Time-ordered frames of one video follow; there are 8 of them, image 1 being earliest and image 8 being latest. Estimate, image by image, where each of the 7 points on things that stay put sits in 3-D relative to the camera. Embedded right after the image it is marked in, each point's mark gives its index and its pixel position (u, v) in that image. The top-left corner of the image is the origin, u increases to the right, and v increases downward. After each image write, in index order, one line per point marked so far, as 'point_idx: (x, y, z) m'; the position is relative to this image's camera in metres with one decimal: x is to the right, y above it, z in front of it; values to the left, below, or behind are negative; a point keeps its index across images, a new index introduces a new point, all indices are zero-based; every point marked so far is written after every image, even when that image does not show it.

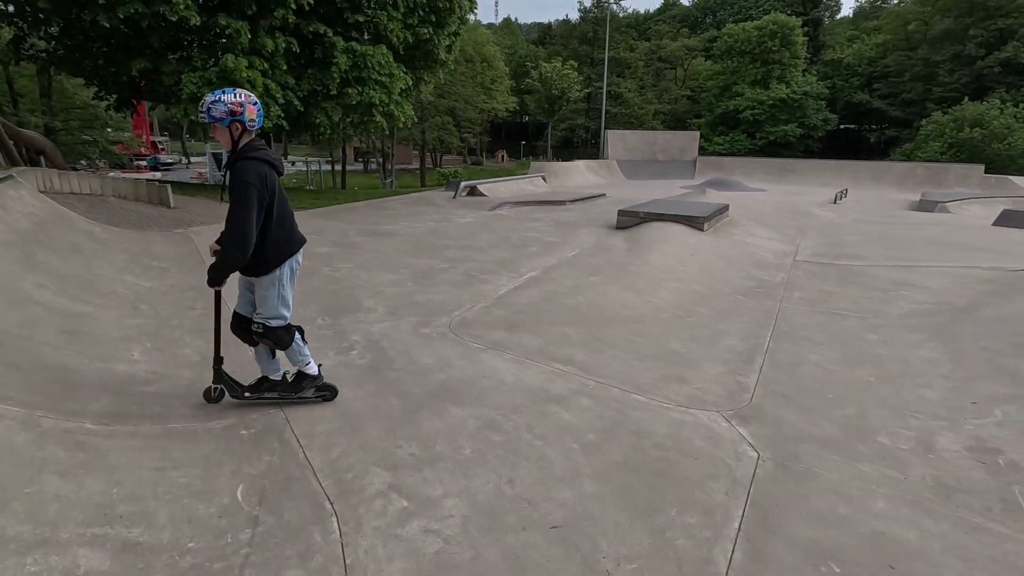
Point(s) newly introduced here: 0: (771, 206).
0: (+6.4, +2.0, +13.3) m
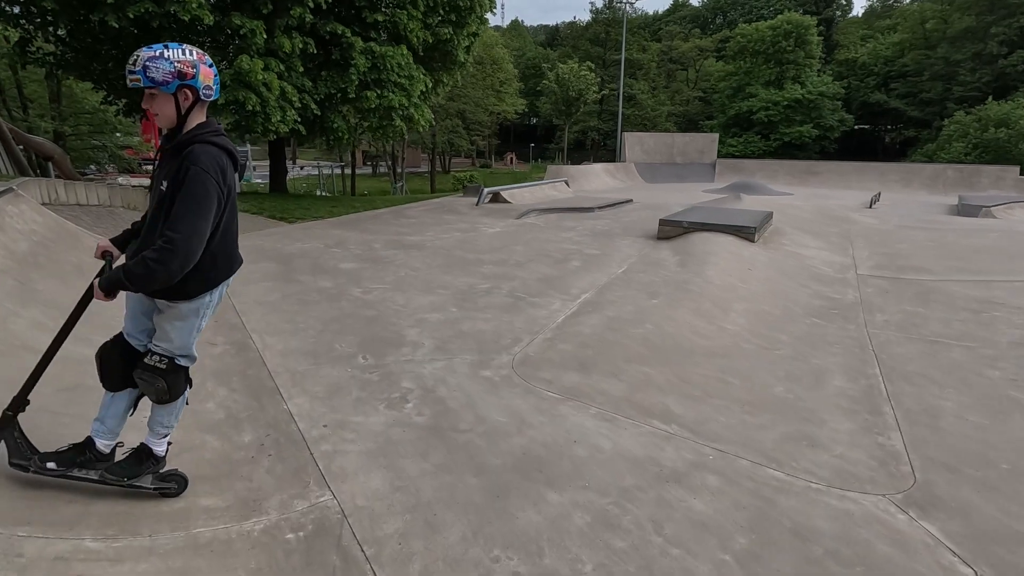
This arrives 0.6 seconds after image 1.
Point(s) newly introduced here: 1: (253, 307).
0: (+7.0, +1.8, +12.7) m
1: (-2.2, -0.2, +4.6) m
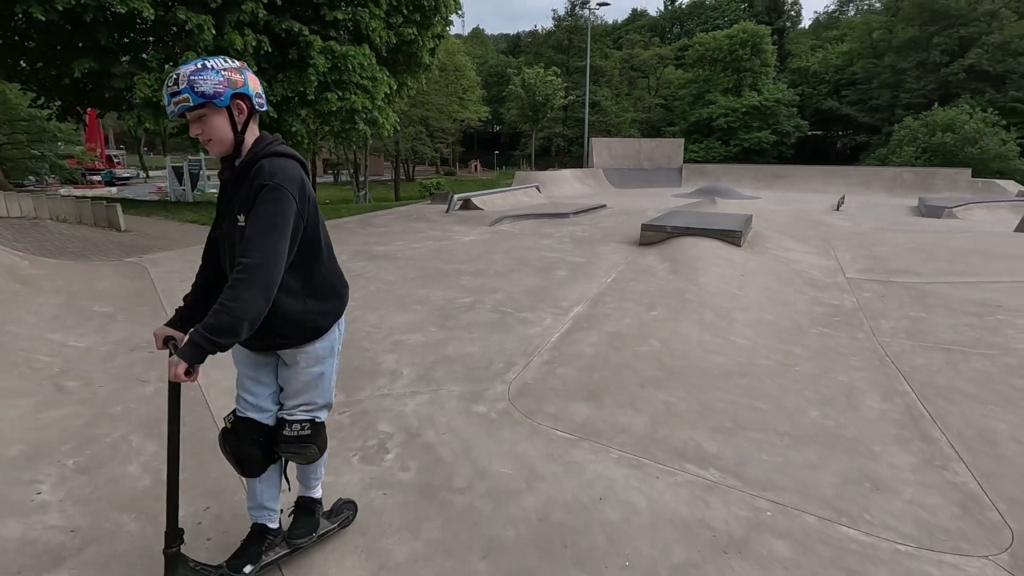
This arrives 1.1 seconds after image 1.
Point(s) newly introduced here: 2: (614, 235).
0: (+6.3, +1.7, +12.6) m
1: (-2.3, -0.3, +4.0) m
2: (+1.7, +0.9, +8.8) m
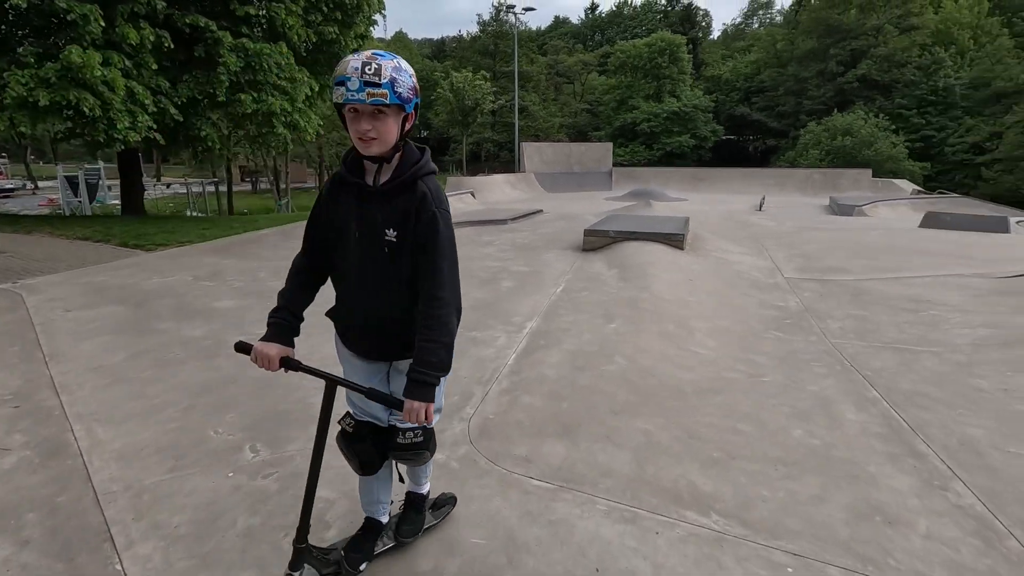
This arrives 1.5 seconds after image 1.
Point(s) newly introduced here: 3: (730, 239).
0: (+4.8, +1.7, +12.9) m
1: (-2.6, -0.6, +3.3) m
2: (+0.7, +0.7, +8.5) m
3: (+4.0, +0.9, +9.7) m
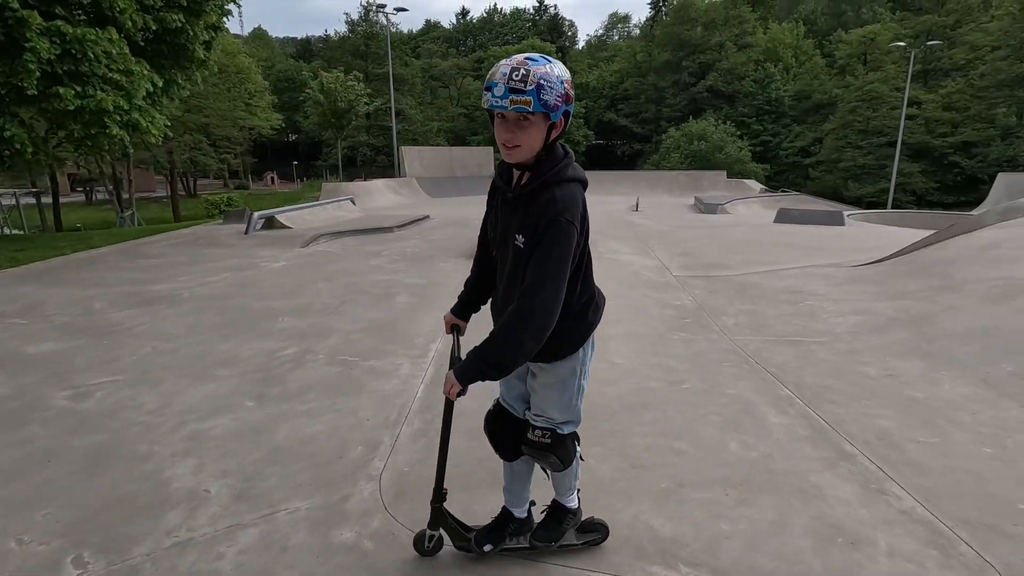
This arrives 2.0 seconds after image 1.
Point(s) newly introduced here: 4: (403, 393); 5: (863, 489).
0: (+2.1, +1.7, +13.3) m
1: (-3.0, -0.8, +2.3) m
2: (-1.0, +0.6, +8.1) m
3: (+2.0, +0.9, +10.0) m
4: (-0.6, -0.6, +3.1) m
5: (+1.5, -0.9, +2.3) m
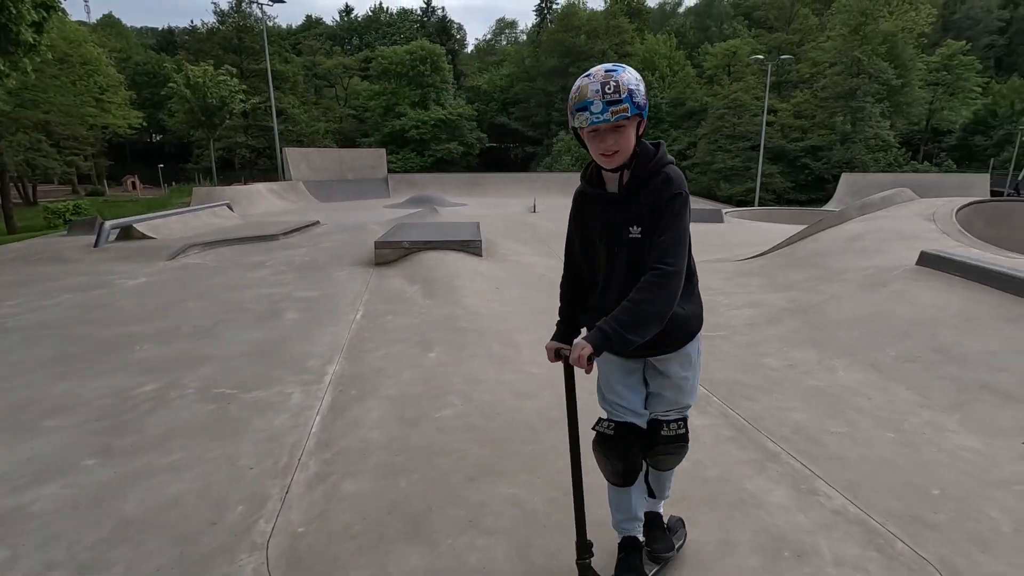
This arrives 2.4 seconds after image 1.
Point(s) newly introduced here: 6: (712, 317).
0: (-0.4, +1.7, +13.2) m
1: (-3.2, -1.0, +1.4) m
2: (-2.4, +0.4, +7.5) m
3: (+0.1, +0.9, +9.9) m
4: (-1.1, -0.7, +2.7) m
5: (+1.2, -0.8, +2.2) m
6: (+2.0, -0.3, +5.3) m
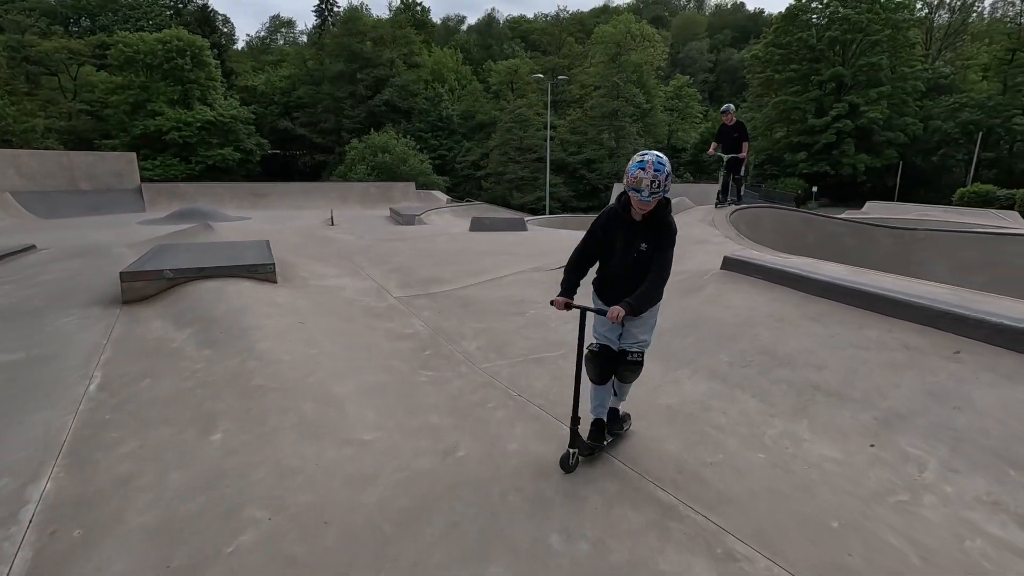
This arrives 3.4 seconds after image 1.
0: (-4.8, +1.1, +11.5) m
1: (-3.1, -1.4, -0.5) m
2: (-4.6, -0.1, +5.5) m
3: (-3.1, +0.4, +8.7) m
4: (-1.6, -1.0, +1.5) m
5: (+0.7, -0.9, +1.9) m
6: (+0.3, -0.4, +5.0) m
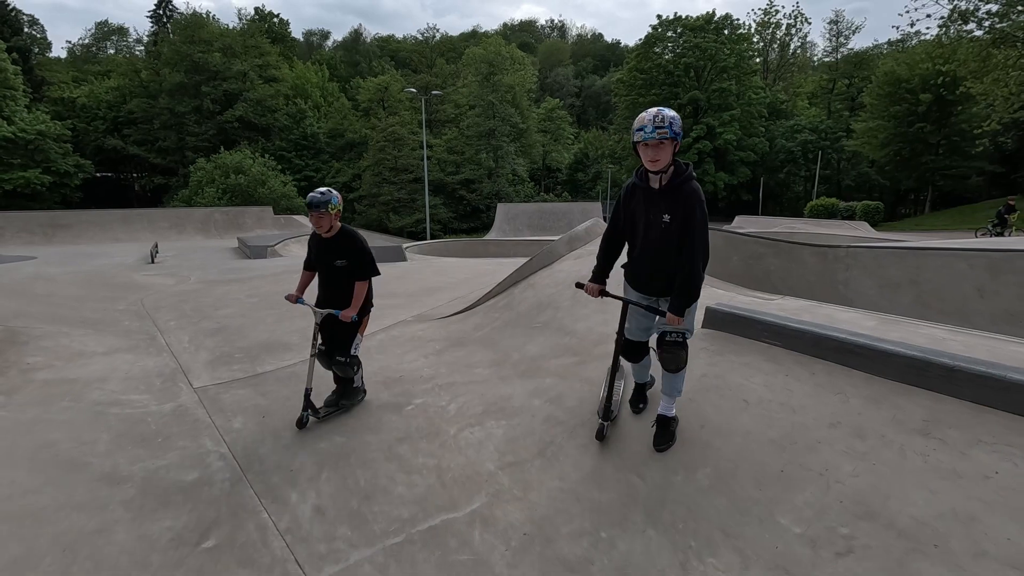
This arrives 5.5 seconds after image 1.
0: (-6.9, +0.1, +8.3) m
1: (-2.5, -1.8, -3.2) m
2: (-5.3, -0.9, +2.4) m
3: (-4.5, -0.4, +5.8) m
4: (-1.4, -1.4, -0.9) m
5: (+0.7, -1.3, 0.0) m
6: (-0.4, -0.9, +3.0) m
